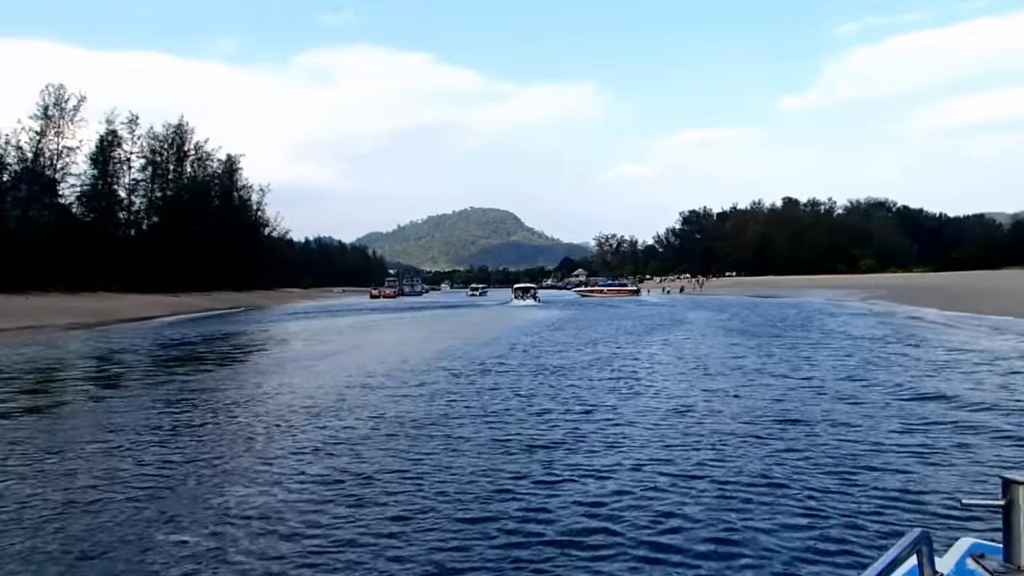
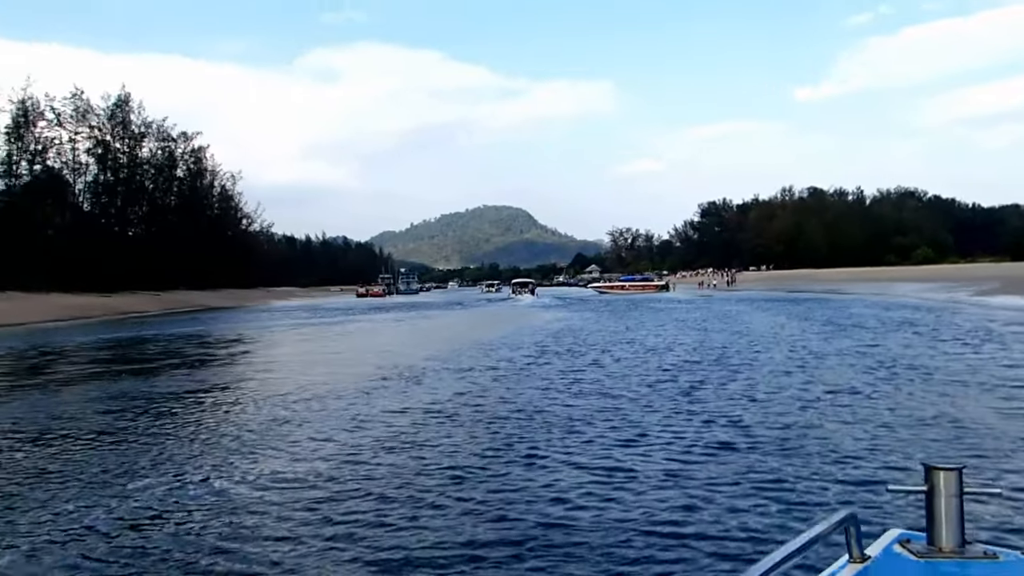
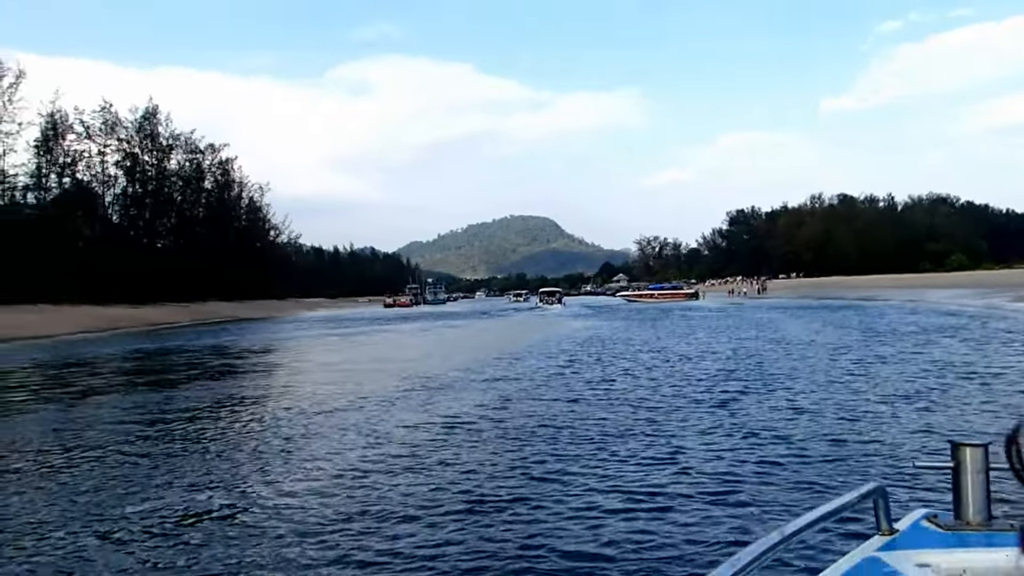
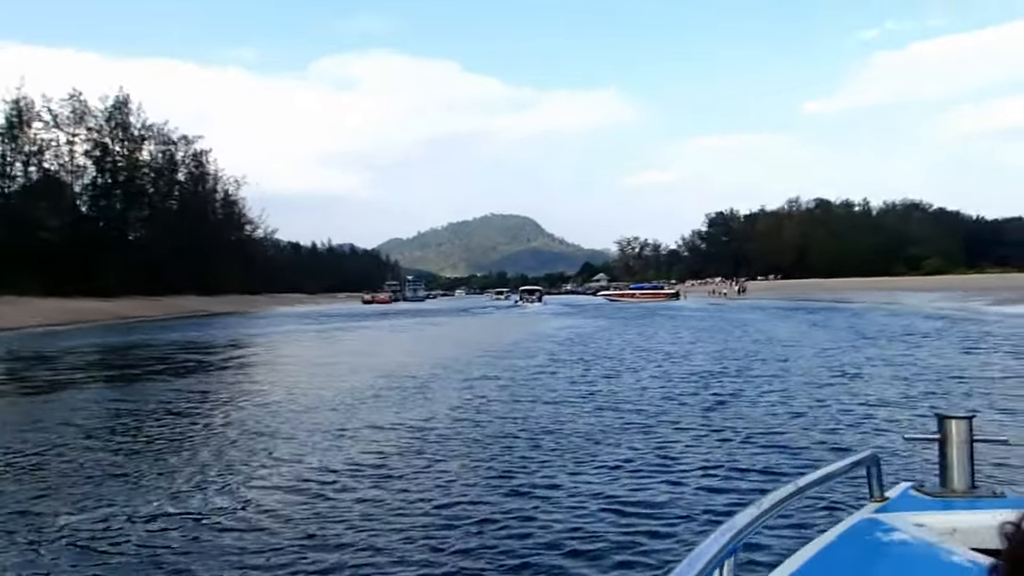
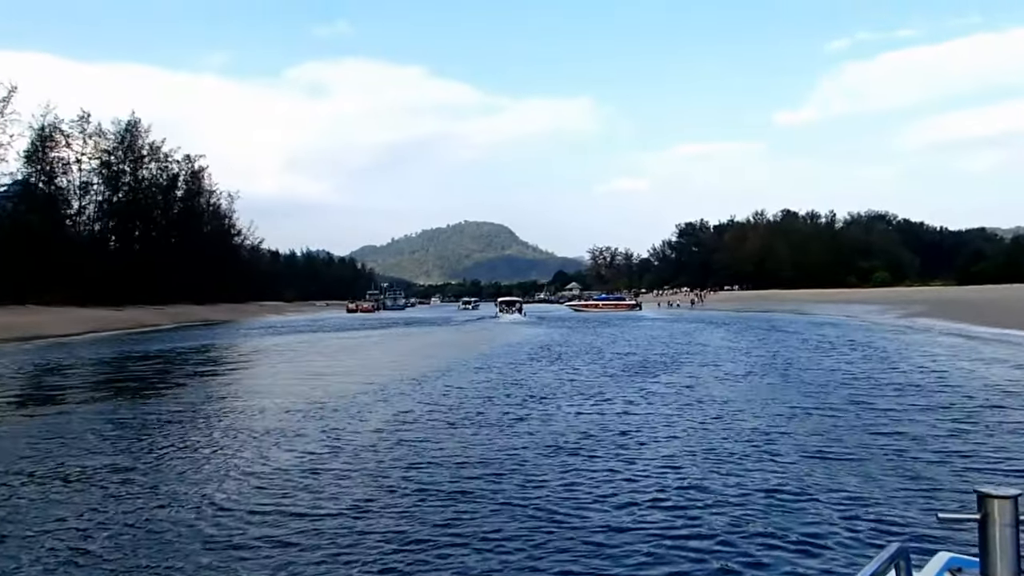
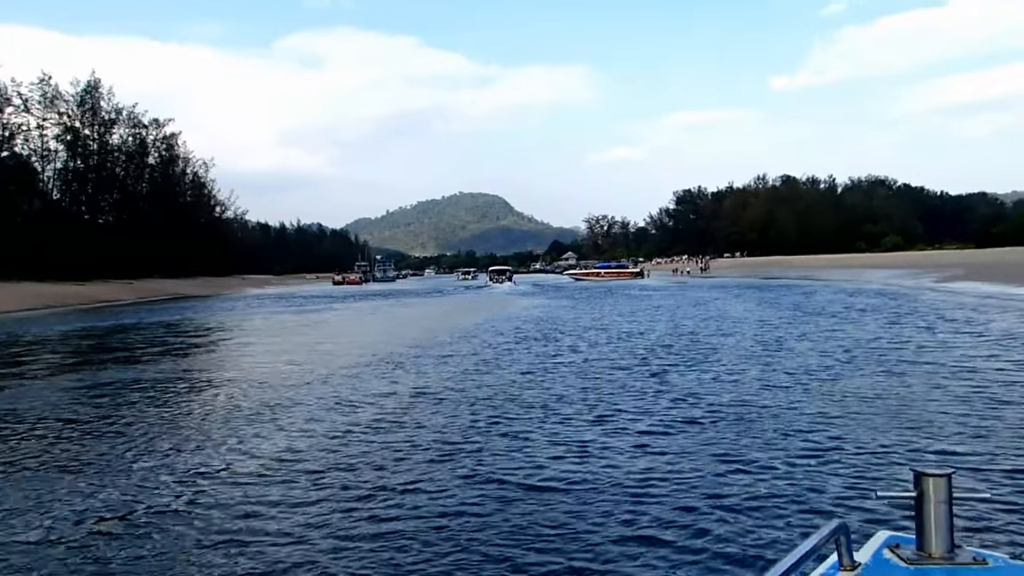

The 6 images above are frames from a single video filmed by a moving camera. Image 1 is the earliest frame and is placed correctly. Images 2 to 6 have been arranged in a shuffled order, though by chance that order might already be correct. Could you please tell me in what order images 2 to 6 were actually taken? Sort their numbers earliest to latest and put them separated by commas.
5, 6, 2, 3, 4
